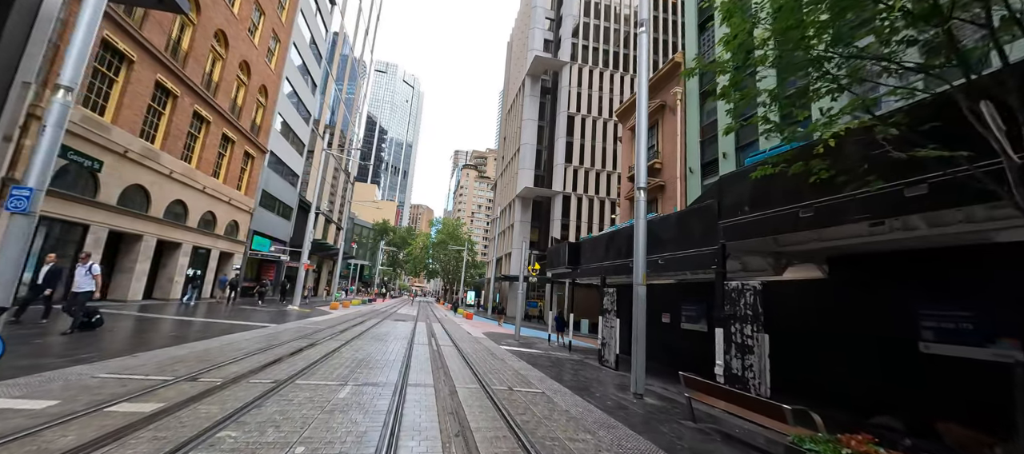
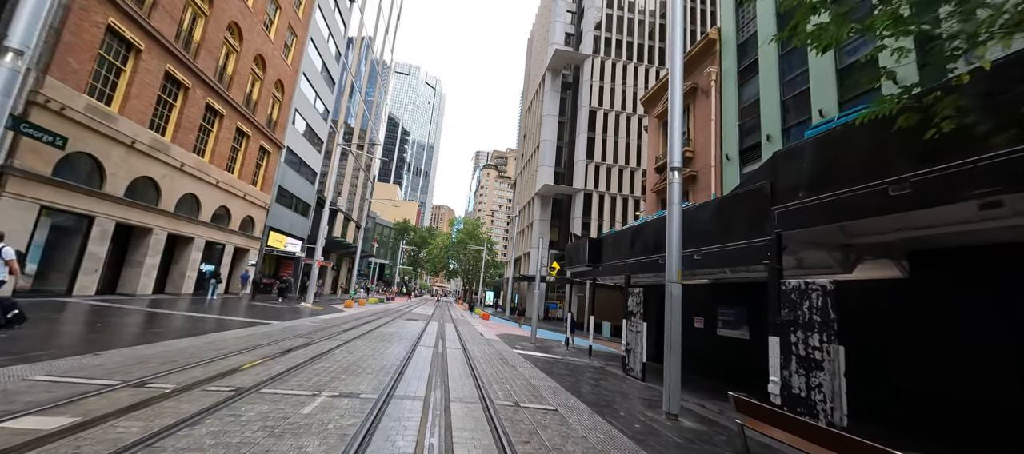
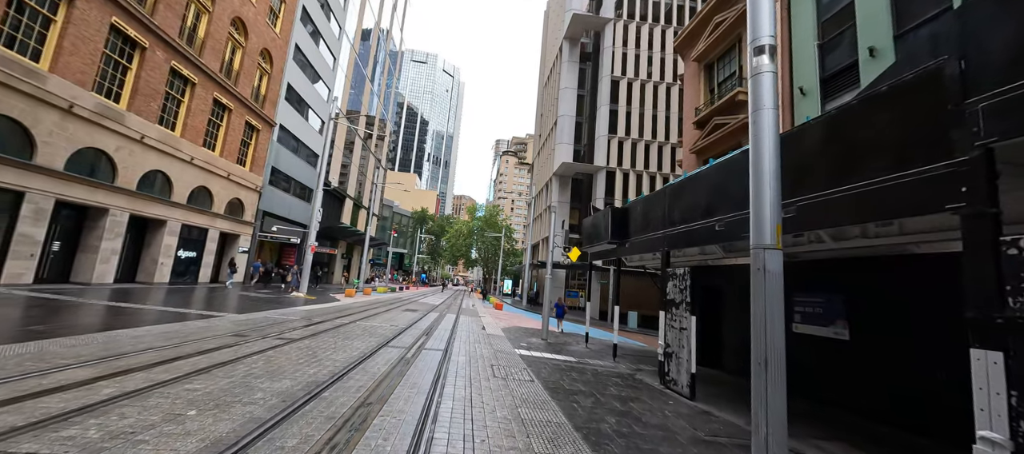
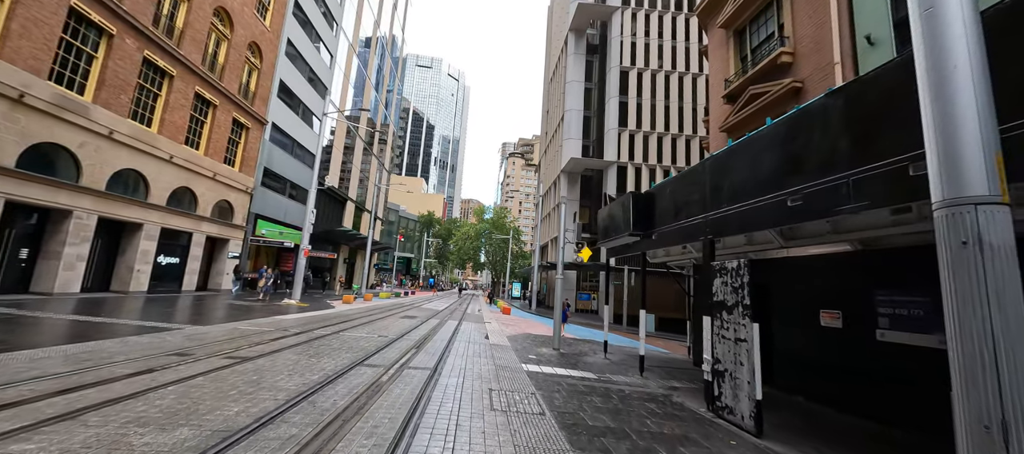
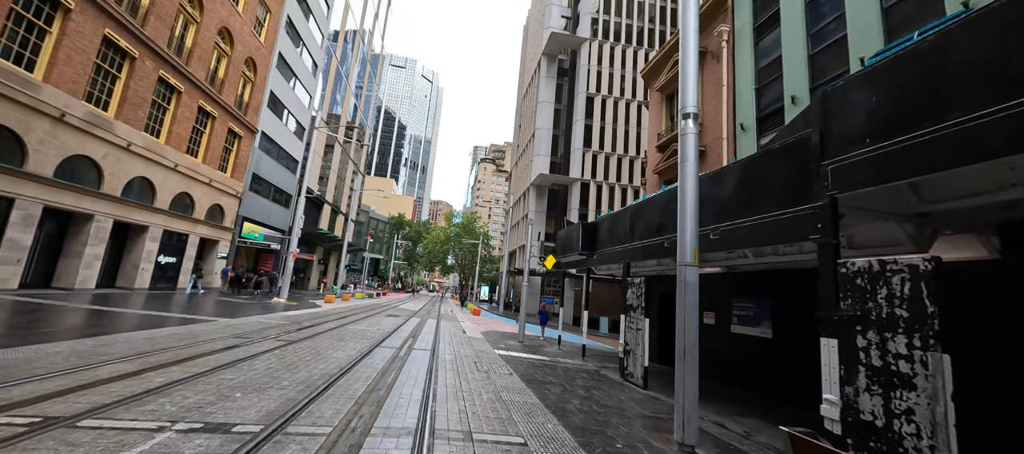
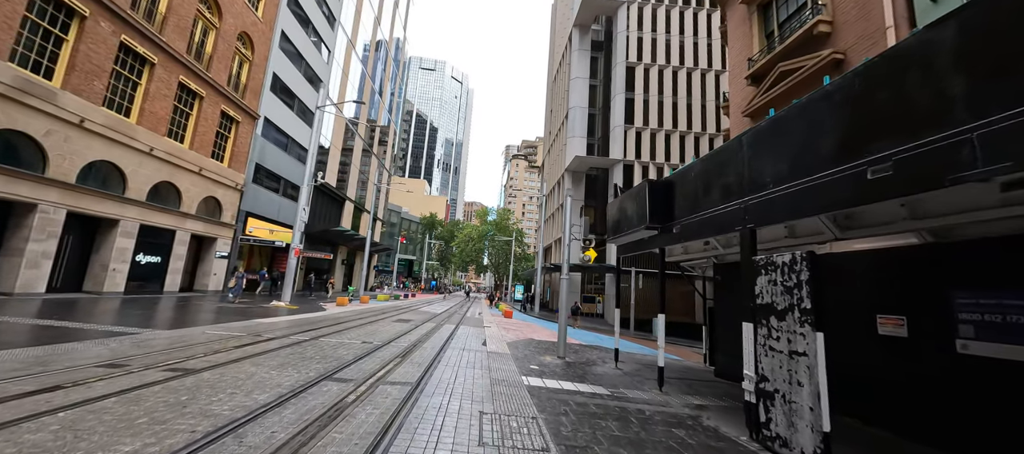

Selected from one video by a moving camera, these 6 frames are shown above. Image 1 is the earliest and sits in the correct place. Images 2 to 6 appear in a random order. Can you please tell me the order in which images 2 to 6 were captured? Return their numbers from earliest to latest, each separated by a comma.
2, 5, 3, 4, 6
